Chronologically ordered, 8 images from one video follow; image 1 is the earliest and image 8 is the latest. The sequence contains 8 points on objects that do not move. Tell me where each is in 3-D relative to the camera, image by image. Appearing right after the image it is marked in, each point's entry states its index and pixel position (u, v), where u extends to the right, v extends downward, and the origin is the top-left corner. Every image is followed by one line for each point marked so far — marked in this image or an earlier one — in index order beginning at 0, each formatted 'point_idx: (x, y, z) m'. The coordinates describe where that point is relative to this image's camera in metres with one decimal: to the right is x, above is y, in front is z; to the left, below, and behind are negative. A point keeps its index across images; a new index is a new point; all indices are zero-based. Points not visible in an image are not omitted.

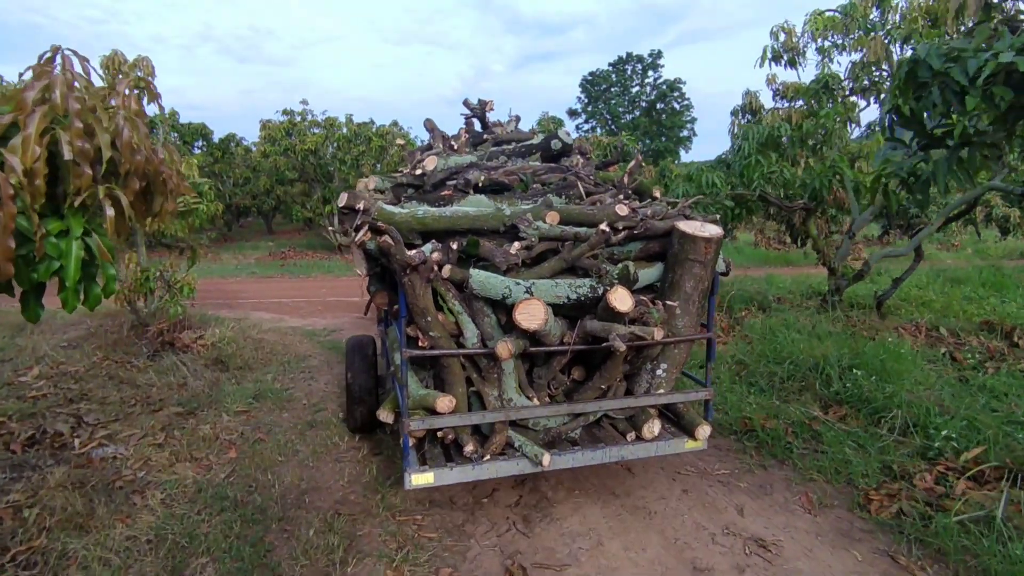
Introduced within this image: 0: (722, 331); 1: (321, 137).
0: (+2.7, -0.5, +7.4) m
1: (-6.3, +5.0, +19.3) m
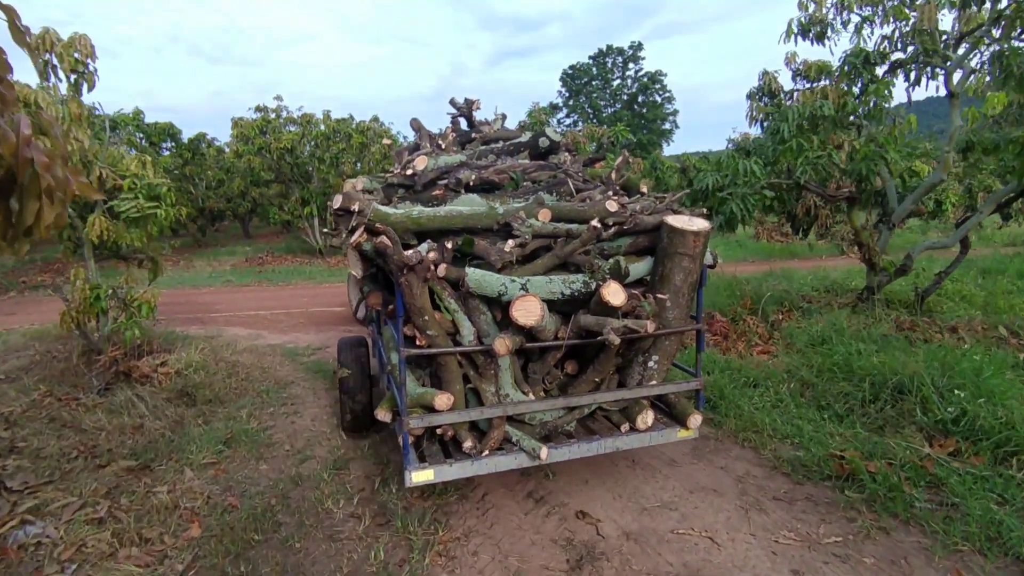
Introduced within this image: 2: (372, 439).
0: (+2.8, -0.6, +6.5) m
1: (-6.7, +4.8, +18.1) m
2: (-1.1, -1.2, +4.6) m
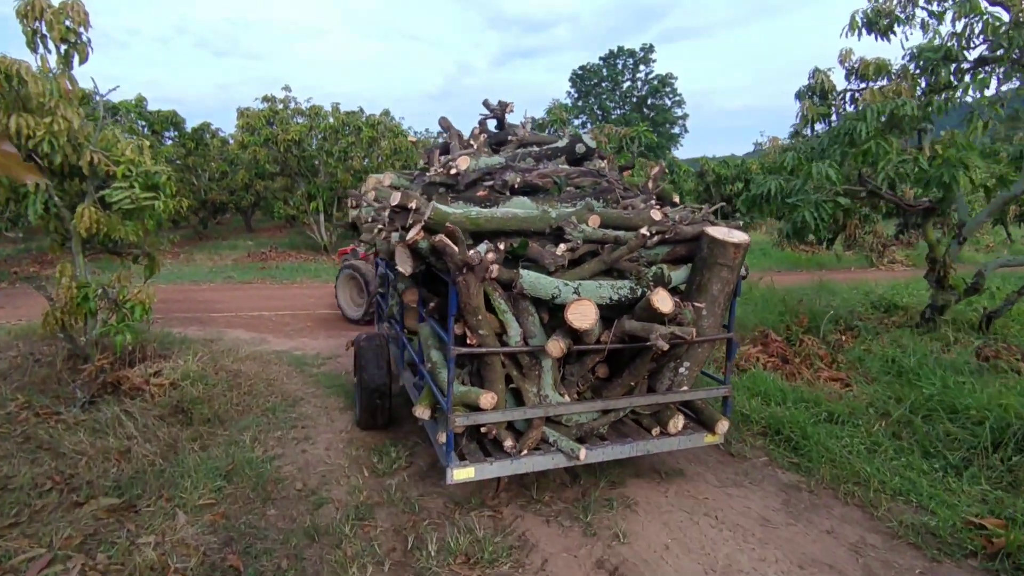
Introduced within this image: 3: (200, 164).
0: (+3.1, -0.7, +5.9) m
1: (-6.2, +4.8, +17.5) m
2: (-0.8, -1.3, +3.9) m
3: (-10.1, +4.0, +19.0) m
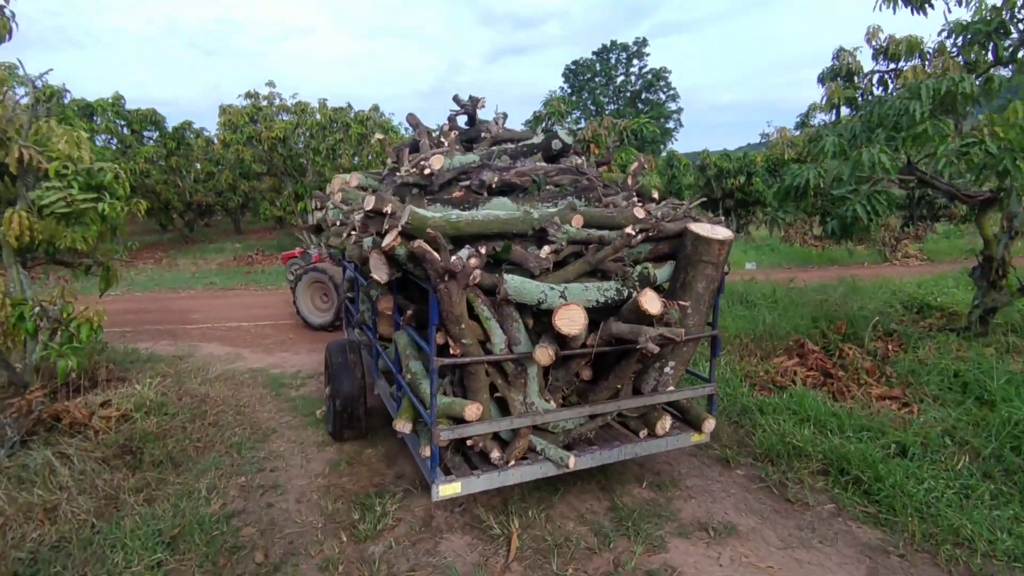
0: (+3.2, -0.8, +5.2) m
1: (-6.3, +4.7, +16.6) m
2: (-0.7, -1.4, +3.2) m
3: (-10.2, +3.8, +18.1) m
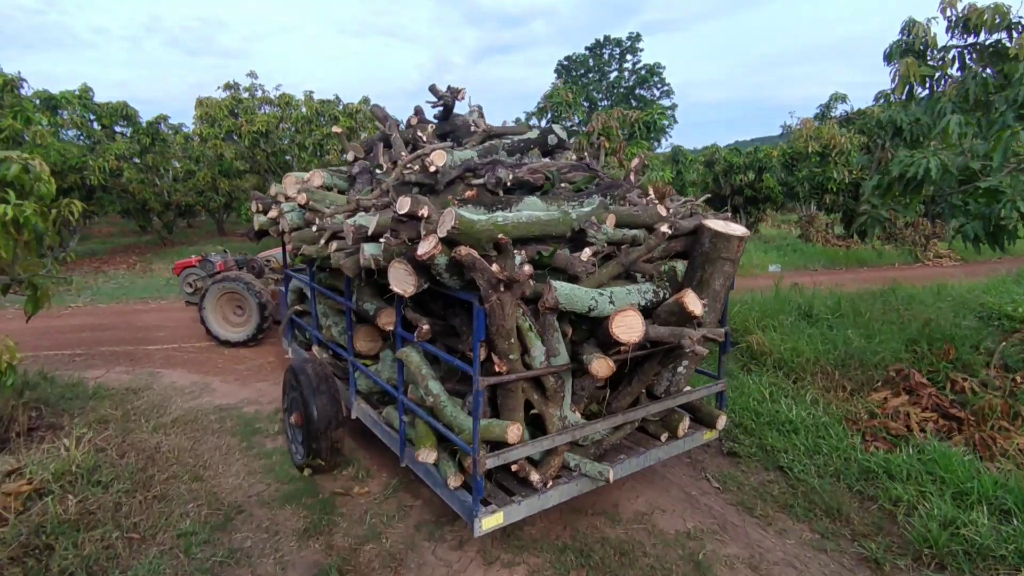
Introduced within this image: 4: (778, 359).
0: (+3.5, -0.9, +4.0) m
1: (-6.3, +4.5, +15.3) m
2: (-0.4, -1.6, +2.0) m
3: (-10.2, +3.6, +16.8) m
4: (+2.4, -0.6, +5.2) m
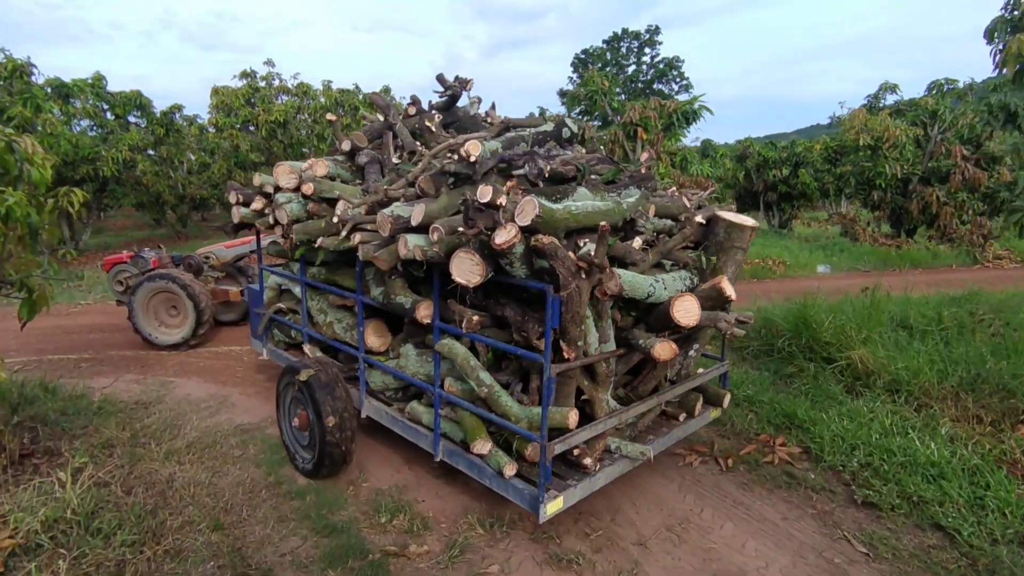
0: (+3.9, -1.0, +3.3) m
1: (-5.5, +4.6, +14.7) m
2: (+0.1, -1.6, +1.3) m
3: (-9.4, +3.7, +16.2) m
4: (+2.9, -0.7, +4.4) m
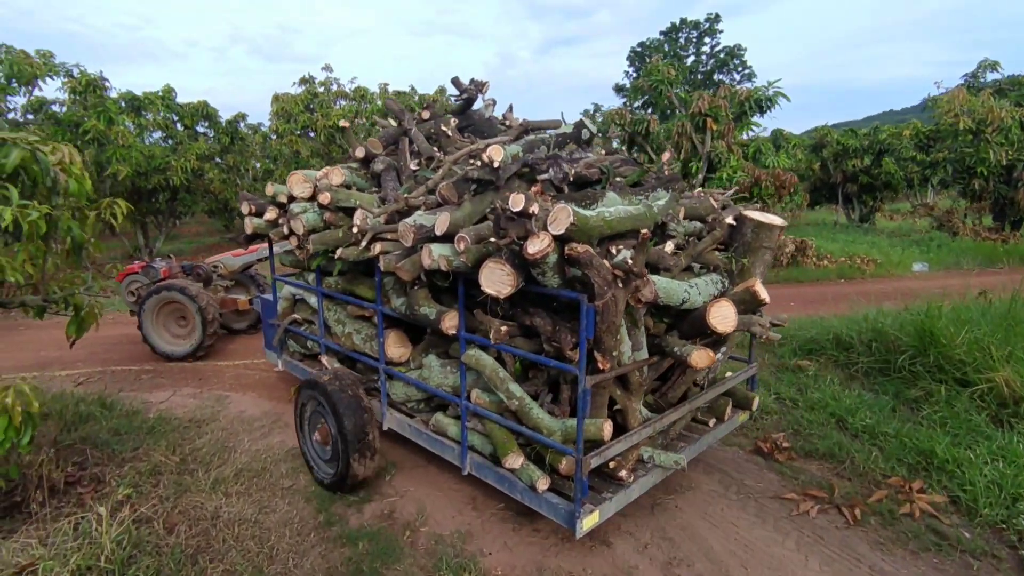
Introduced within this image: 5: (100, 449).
0: (+4.3, -1.0, +2.4) m
1: (-4.1, +4.5, +14.6) m
2: (+0.3, -1.7, +0.8) m
3: (-7.8, +3.6, +16.5) m
4: (+3.4, -0.8, +3.6) m
5: (-3.0, -1.1, +4.2) m
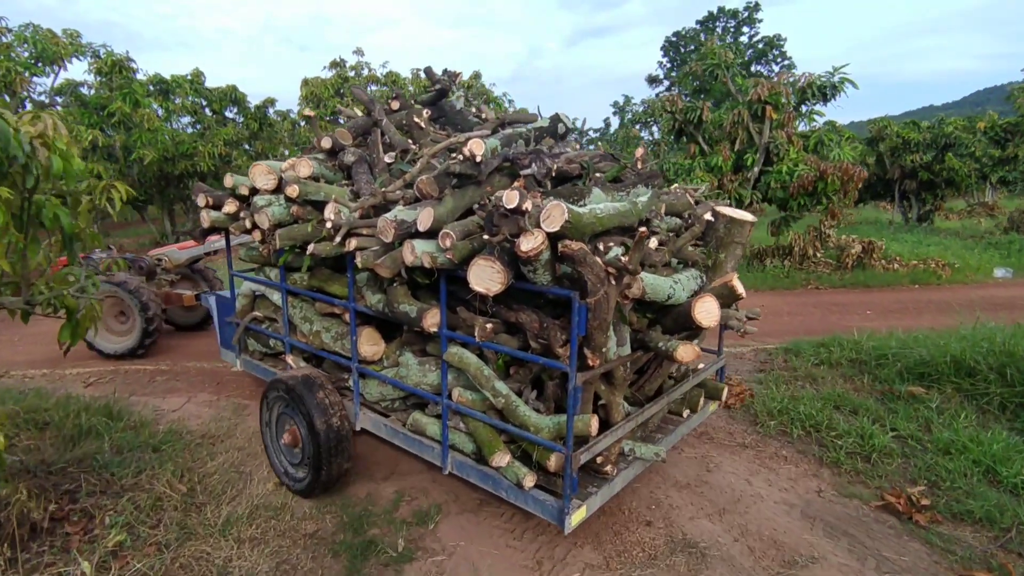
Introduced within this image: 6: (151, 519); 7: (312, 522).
0: (+4.6, -1.2, +1.5) m
1: (-3.1, +4.7, +14.0) m
2: (+0.5, -1.8, +0.1) m
3: (-6.8, +3.9, +16.0) m
4: (+3.8, -0.9, +2.8) m
5: (-2.6, -1.1, +3.6) m
6: (-2.0, -1.3, +3.2) m
7: (-1.1, -1.3, +3.2) m
